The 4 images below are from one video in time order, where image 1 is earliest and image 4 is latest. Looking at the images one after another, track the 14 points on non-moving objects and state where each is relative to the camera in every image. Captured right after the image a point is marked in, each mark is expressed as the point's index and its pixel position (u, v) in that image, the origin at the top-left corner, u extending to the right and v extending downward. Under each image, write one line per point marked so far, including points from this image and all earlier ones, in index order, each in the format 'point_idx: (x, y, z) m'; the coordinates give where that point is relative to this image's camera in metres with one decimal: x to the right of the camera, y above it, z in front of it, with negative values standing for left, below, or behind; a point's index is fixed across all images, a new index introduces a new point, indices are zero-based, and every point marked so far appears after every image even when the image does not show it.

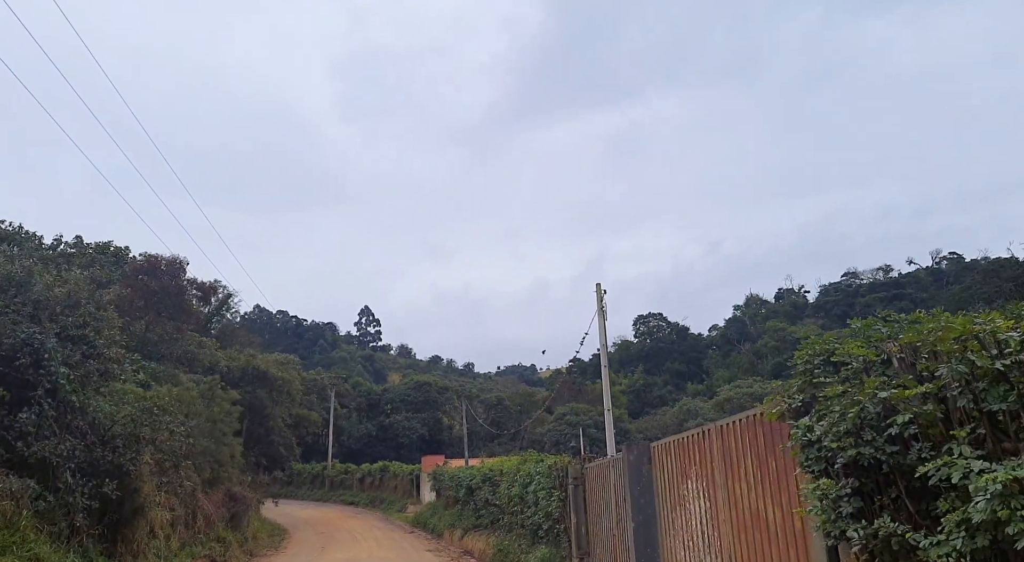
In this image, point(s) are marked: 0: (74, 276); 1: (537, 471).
0: (-8.6, +0.1, +13.1) m
1: (+0.5, -3.4, +12.1) m
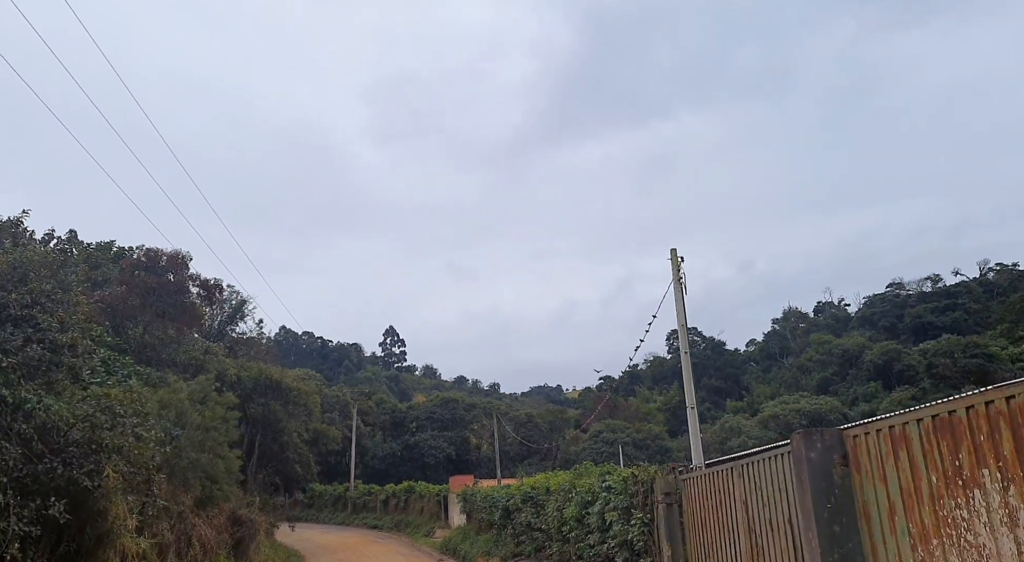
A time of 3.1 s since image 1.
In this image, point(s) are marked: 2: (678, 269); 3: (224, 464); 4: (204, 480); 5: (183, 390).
0: (-7.8, +0.5, +10.8) m
1: (+1.3, -2.9, +9.4) m
2: (+2.6, +0.2, +10.4) m
3: (-6.3, -4.0, +14.6) m
4: (-6.3, -4.1, +13.7) m
5: (-7.0, -2.3, +14.1) m
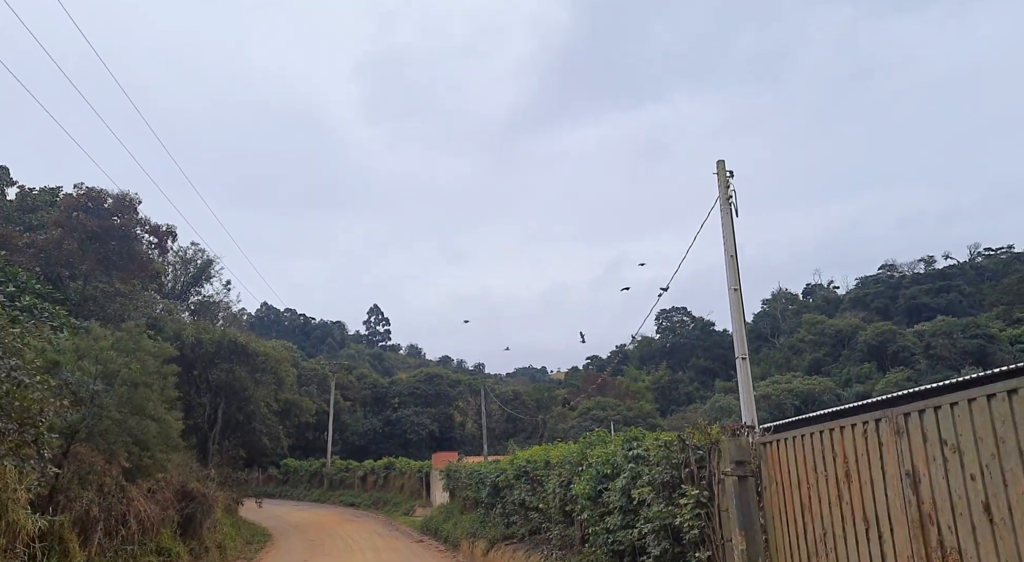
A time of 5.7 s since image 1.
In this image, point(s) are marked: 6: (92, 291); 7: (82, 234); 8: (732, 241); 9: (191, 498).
0: (-7.7, +1.7, +8.3) m
1: (+1.3, -1.9, +7.2) m
2: (+2.6, +1.2, +8.2) m
3: (-6.4, -2.7, +12.3) m
4: (-6.4, -2.8, +11.4) m
5: (-7.0, -1.0, +11.7) m
6: (-11.0, -0.2, +17.7) m
7: (-11.9, +1.3, +18.7) m
8: (+2.7, +0.5, +8.2) m
9: (-7.6, -5.1, +15.9) m
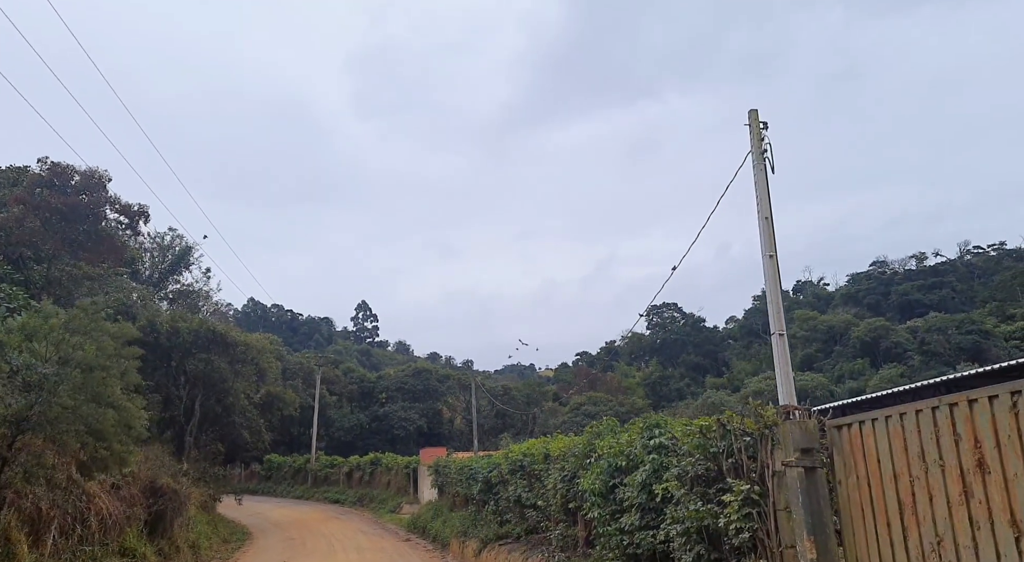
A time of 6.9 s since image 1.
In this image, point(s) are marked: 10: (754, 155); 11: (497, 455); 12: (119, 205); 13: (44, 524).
0: (-7.7, +2.1, +7.2) m
1: (+1.3, -1.5, +6.2) m
2: (+2.6, +1.5, +7.2) m
3: (-6.5, -2.3, +11.1) m
4: (-6.5, -2.4, +10.3) m
5: (-7.1, -0.6, +10.6) m
6: (-11.1, +0.2, +16.5) m
7: (-12.0, +1.8, +17.4) m
8: (+2.7, +0.8, +7.2) m
9: (-7.7, -4.7, +14.8) m
10: (+2.5, +1.3, +7.1) m
11: (-0.3, -4.1, +15.7) m
12: (-11.4, +2.2, +19.6) m
13: (-6.8, -3.5, +9.7) m
